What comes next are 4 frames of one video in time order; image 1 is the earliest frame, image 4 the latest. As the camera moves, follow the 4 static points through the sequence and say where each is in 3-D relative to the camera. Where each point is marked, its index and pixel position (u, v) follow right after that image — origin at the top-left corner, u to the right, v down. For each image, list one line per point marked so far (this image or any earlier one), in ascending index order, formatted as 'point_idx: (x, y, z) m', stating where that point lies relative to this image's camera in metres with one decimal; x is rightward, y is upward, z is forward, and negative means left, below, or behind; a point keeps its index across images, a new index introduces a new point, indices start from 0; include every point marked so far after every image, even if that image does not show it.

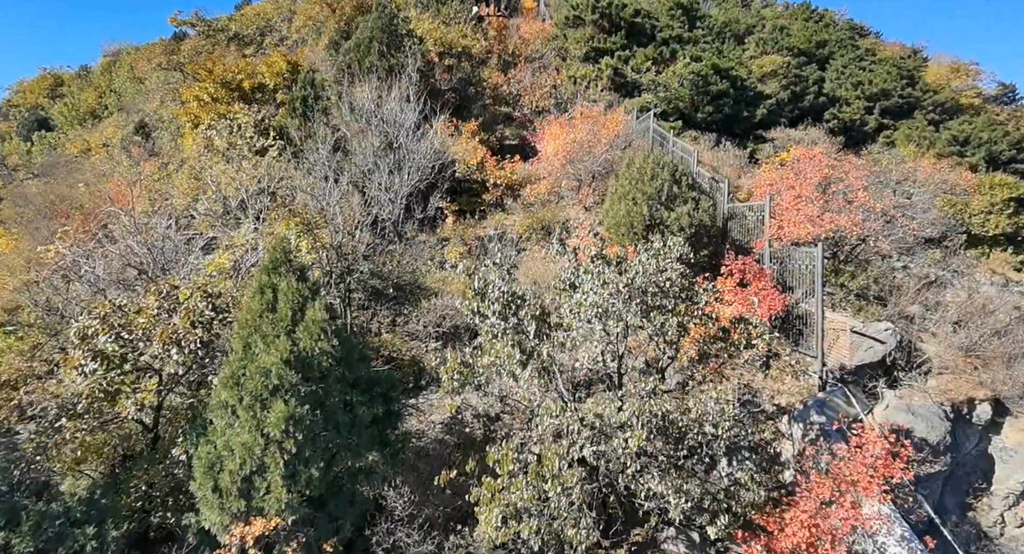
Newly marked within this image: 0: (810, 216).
0: (+5.2, +1.1, +11.6) m
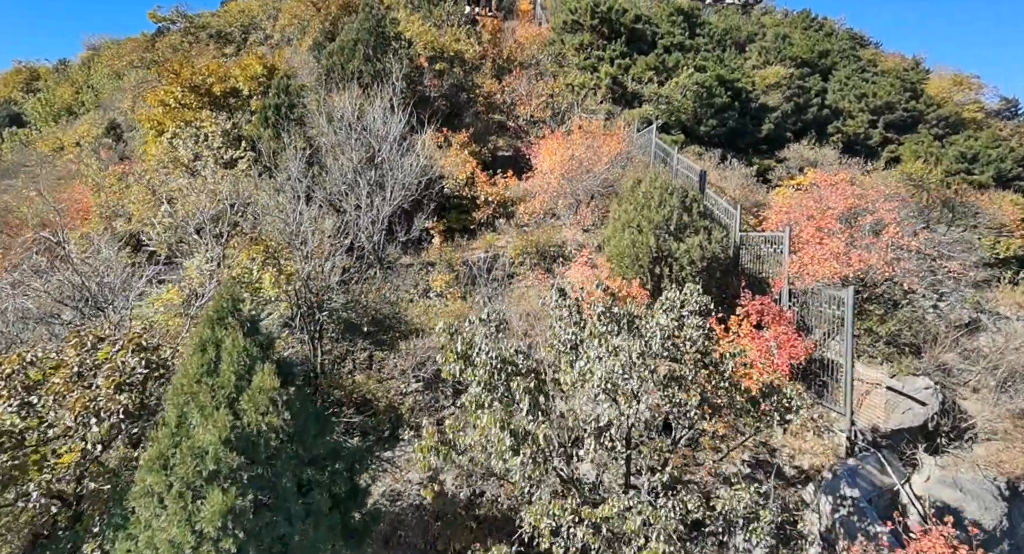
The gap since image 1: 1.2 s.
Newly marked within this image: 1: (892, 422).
0: (+5.1, +0.4, +10.4) m
1: (+5.1, -2.0, +8.7) m
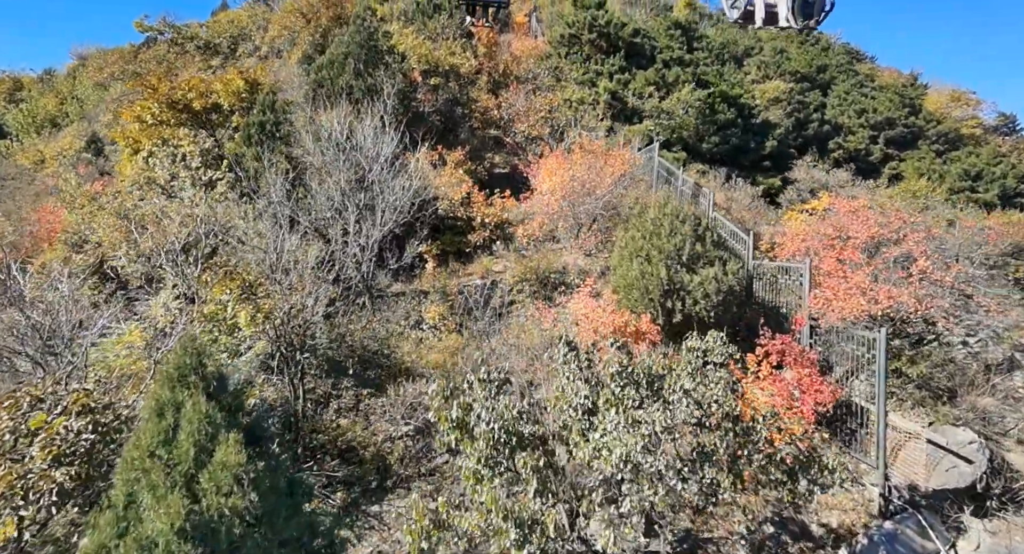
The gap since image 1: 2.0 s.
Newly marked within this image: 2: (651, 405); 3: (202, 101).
0: (+5.1, -0.1, +9.7) m
1: (+5.1, -2.5, +7.9) m
2: (+1.2, -1.2, +5.9) m
3: (-6.6, +3.7, +14.0) m
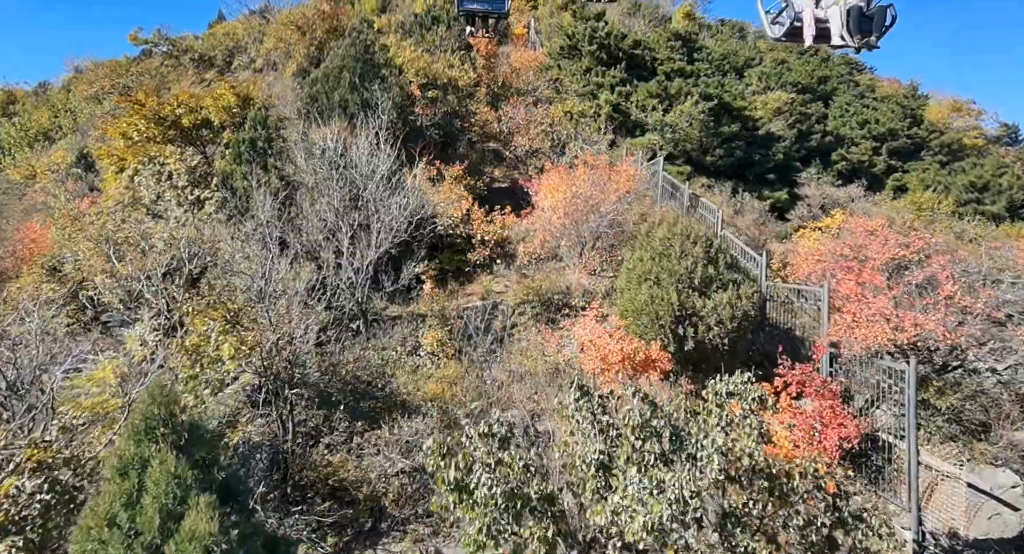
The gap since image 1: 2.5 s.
0: (+5.2, -0.5, +9.1) m
1: (+5.1, -2.8, +7.4) m
2: (+1.3, -1.5, +5.4) m
3: (-6.6, +3.3, +13.5) m
